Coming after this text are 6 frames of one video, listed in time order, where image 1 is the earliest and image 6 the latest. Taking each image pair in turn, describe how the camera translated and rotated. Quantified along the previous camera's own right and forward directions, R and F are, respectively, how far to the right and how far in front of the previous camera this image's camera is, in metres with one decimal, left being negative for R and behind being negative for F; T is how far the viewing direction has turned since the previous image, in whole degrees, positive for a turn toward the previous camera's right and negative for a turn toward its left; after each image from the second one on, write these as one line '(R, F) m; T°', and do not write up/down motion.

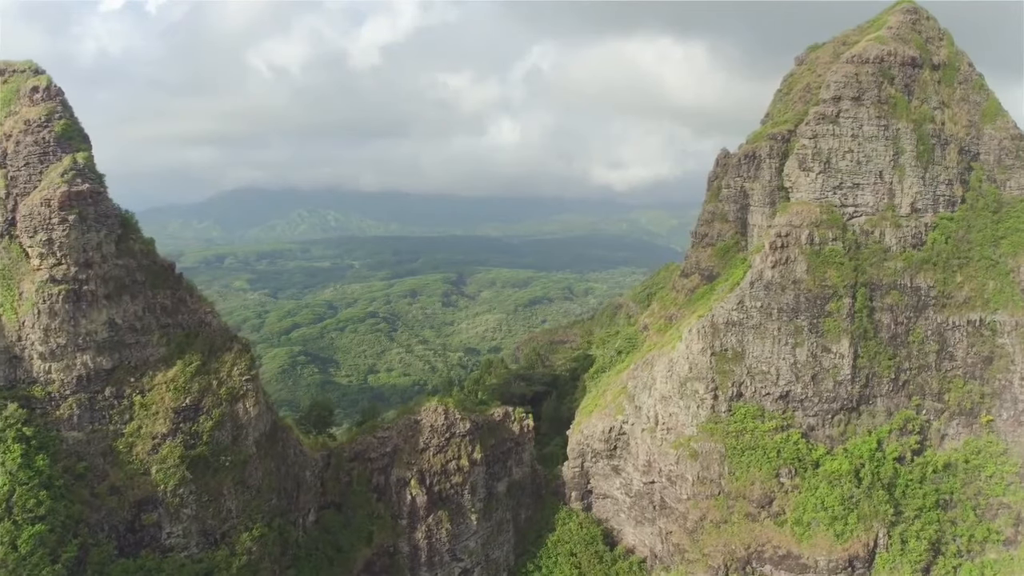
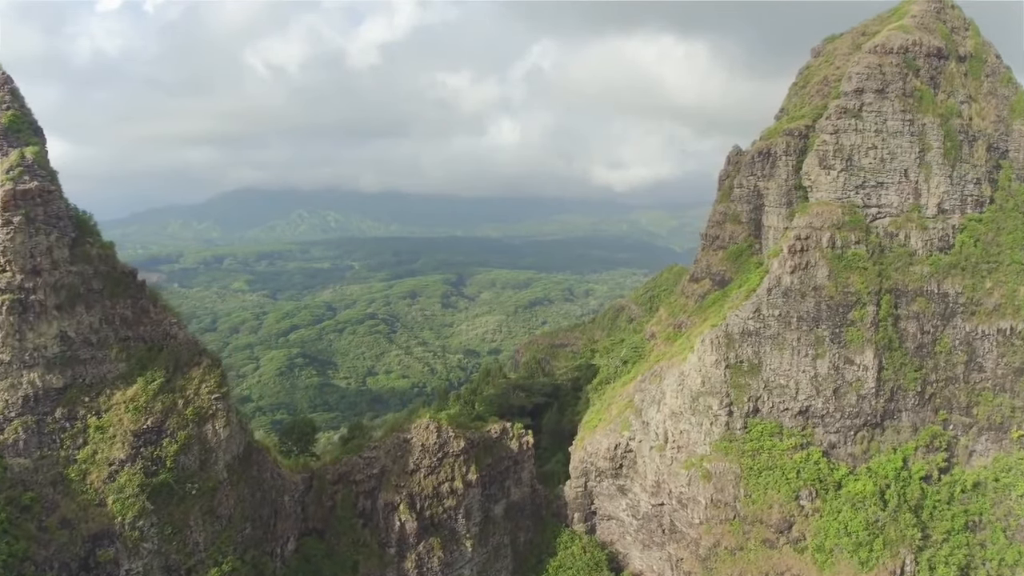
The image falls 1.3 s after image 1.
(+0.1, +2.0) m; 0°
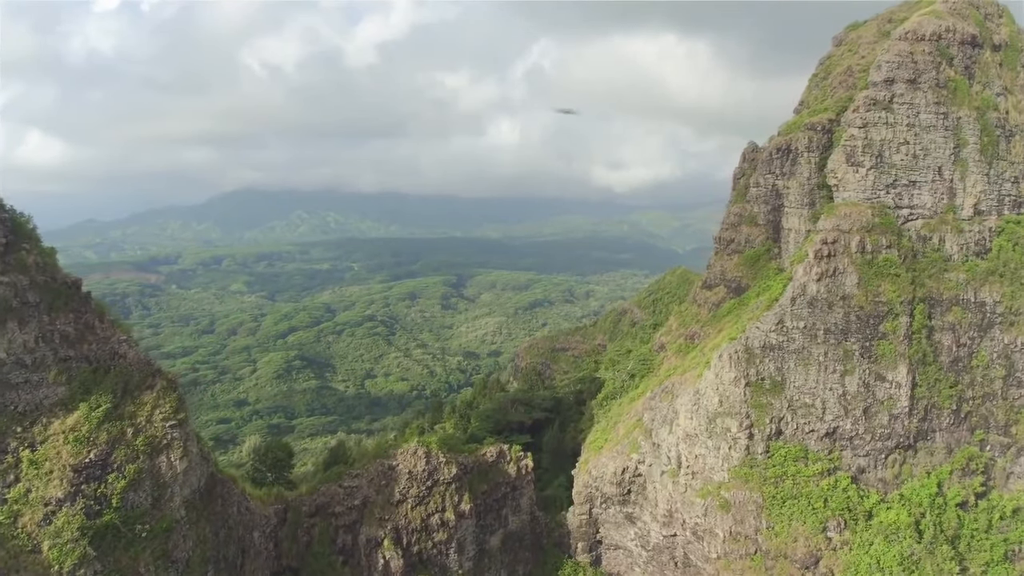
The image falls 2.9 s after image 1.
(+0.1, +2.3) m; 0°
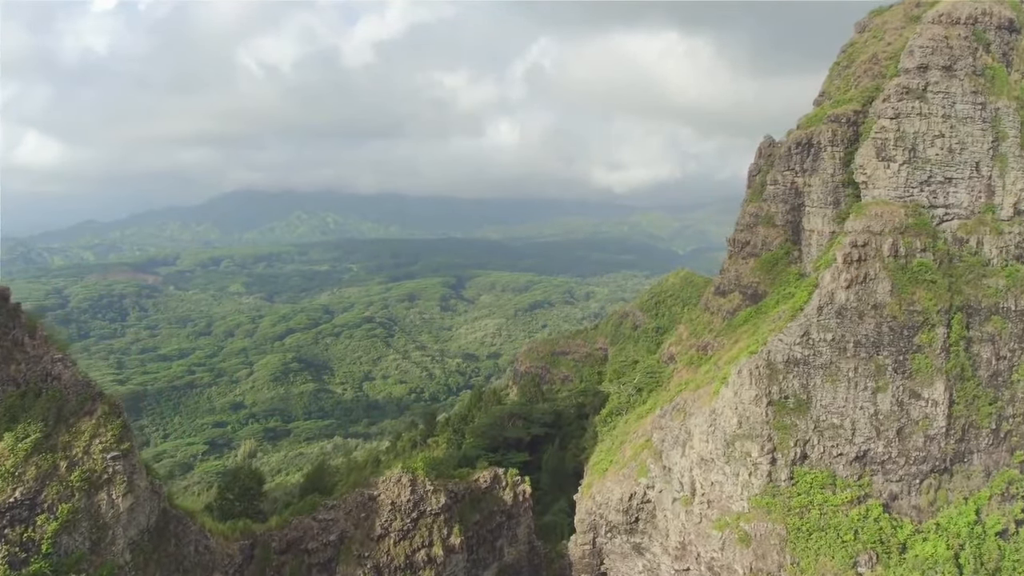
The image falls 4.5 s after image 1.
(+0.1, +2.2) m; 0°
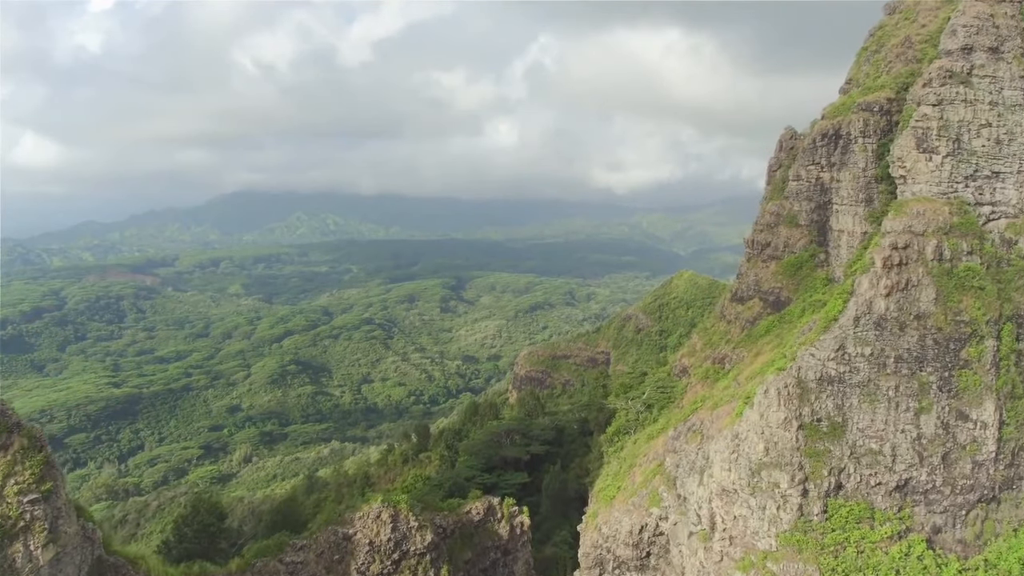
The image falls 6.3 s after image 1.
(+0.1, +2.3) m; 0°
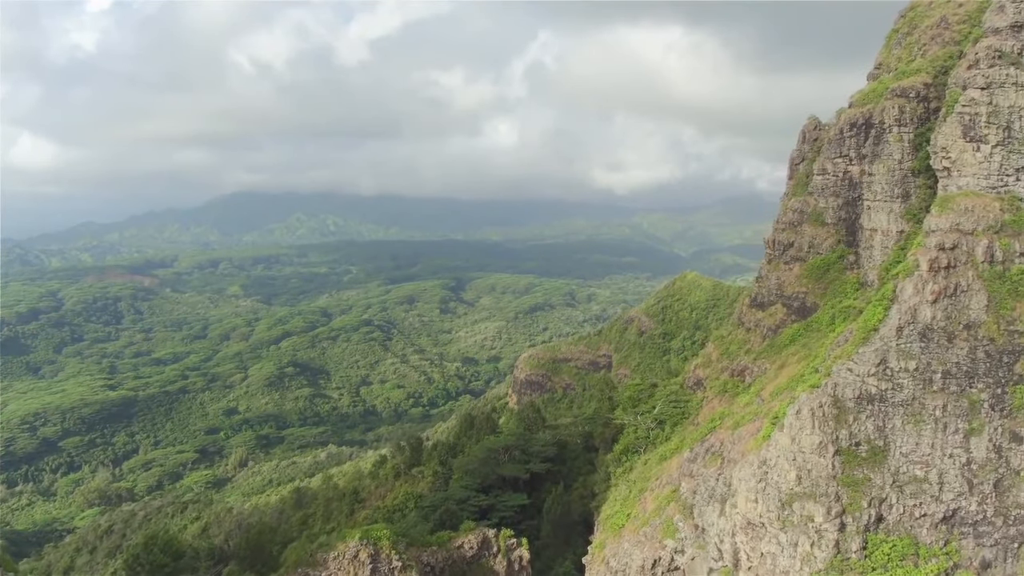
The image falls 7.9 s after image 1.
(+0.1, +2.1) m; 0°
